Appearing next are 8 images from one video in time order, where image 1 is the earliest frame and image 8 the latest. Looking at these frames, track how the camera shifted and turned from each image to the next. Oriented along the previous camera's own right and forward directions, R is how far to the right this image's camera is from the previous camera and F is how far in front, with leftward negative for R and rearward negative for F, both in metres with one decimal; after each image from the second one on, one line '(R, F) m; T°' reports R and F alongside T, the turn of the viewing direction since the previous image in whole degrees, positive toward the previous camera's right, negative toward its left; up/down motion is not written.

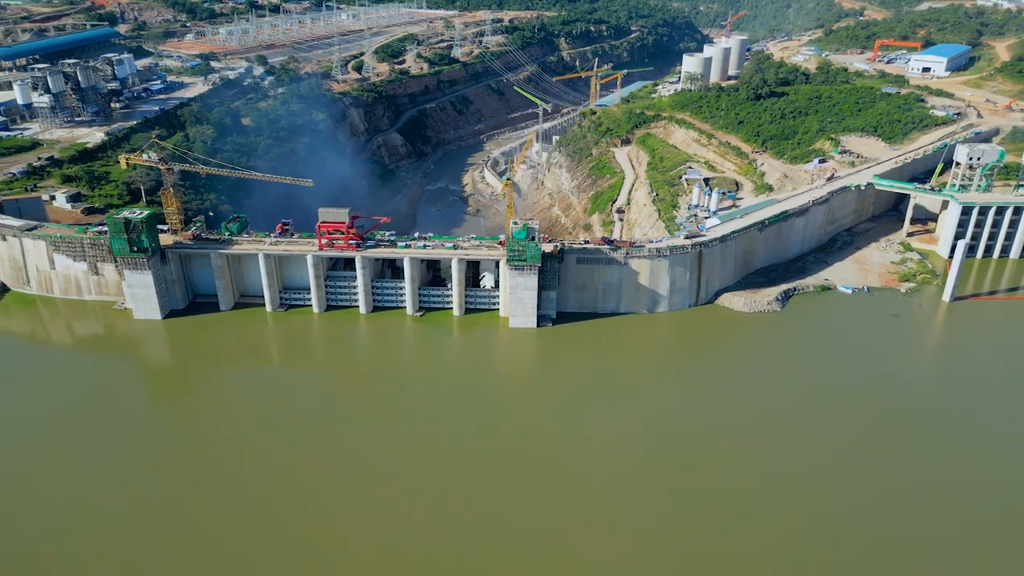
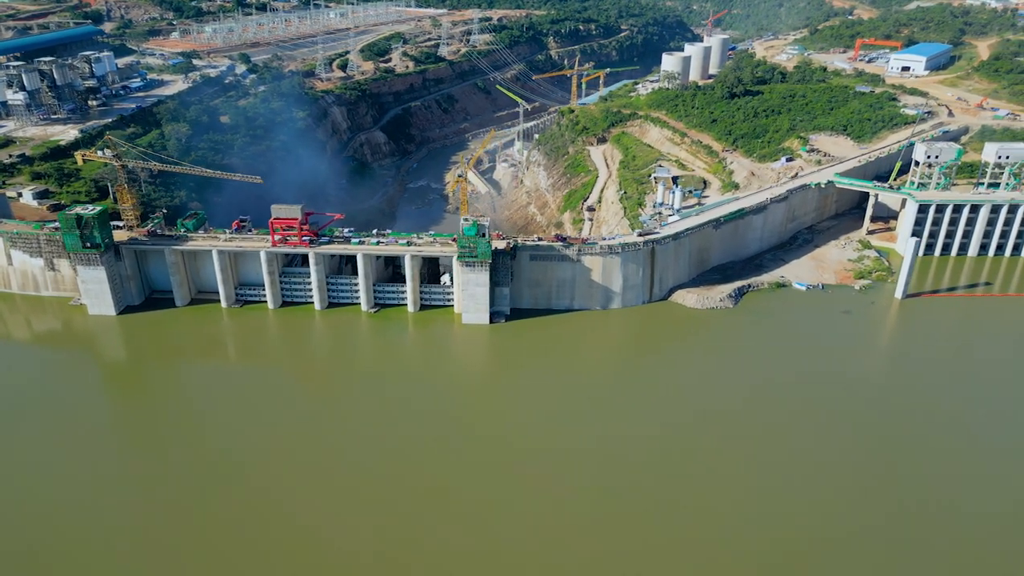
(+3.1, -0.3) m; 0°
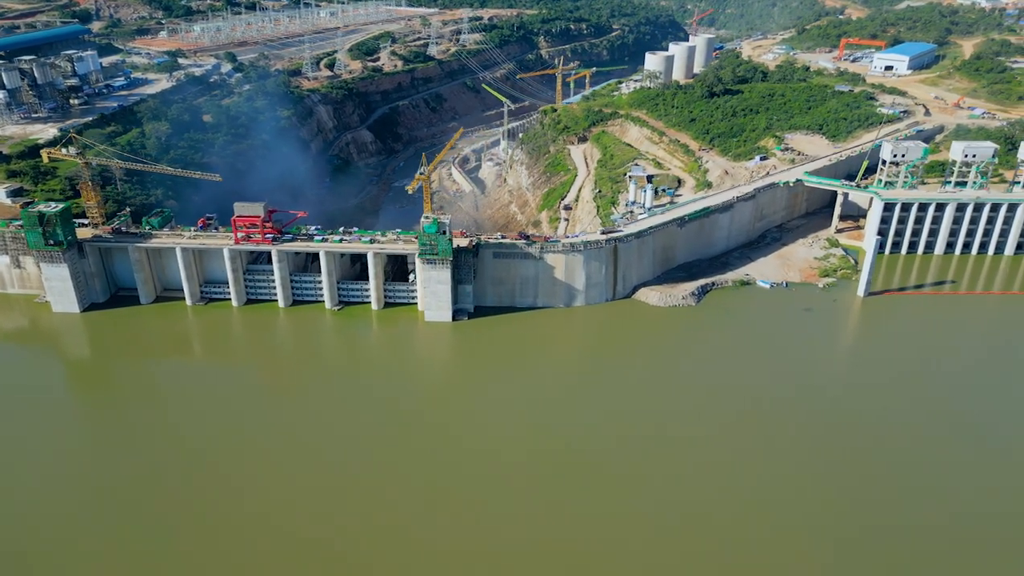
(+2.4, -0.3) m; 0°
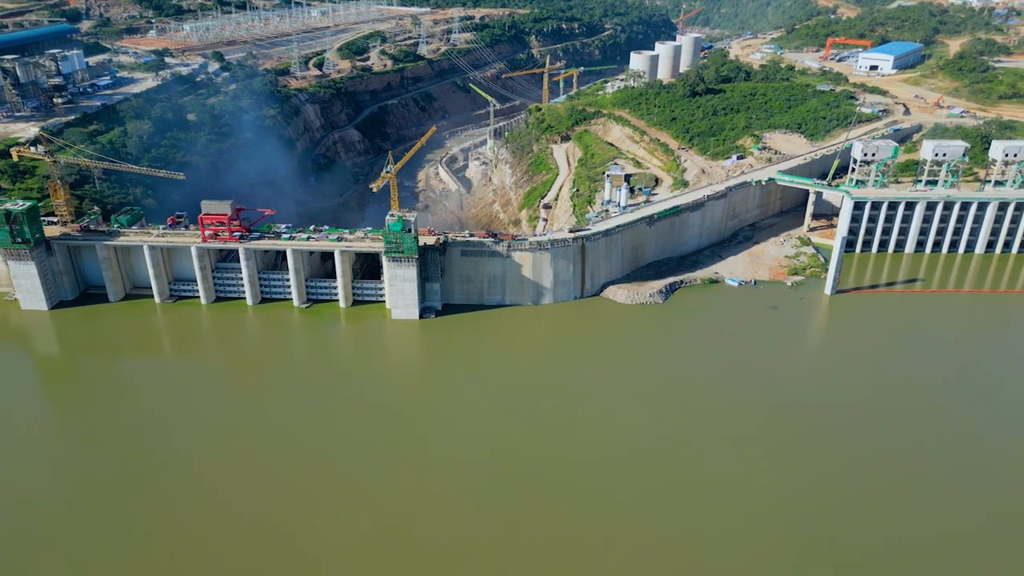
(+2.1, -0.2) m; 0°
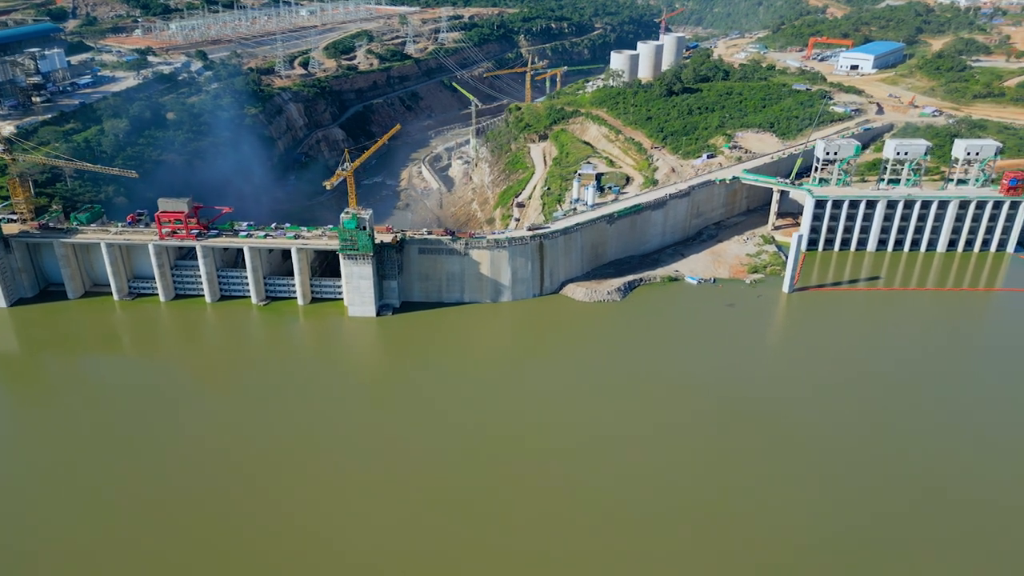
(+2.8, -0.2) m; 0°
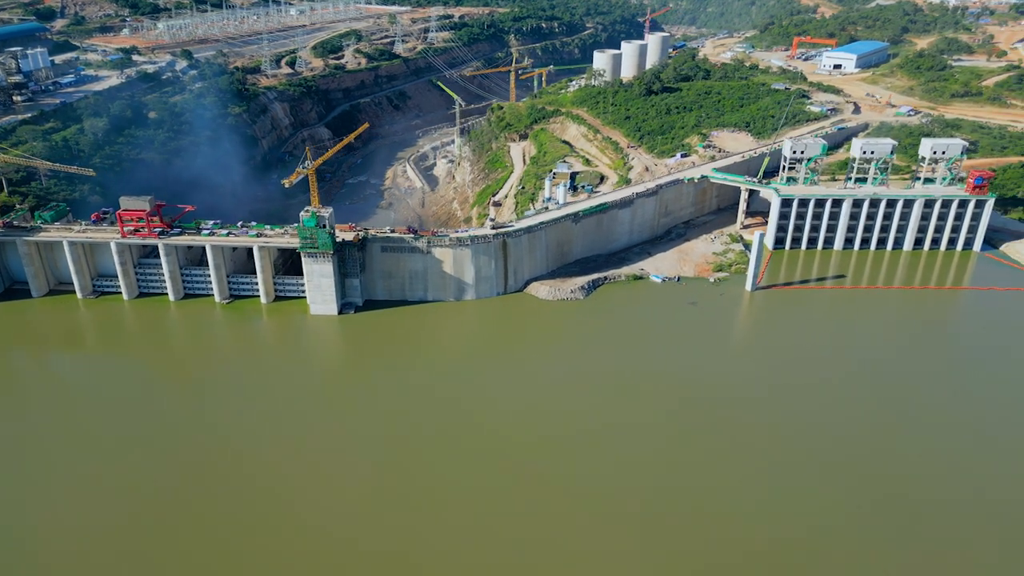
(+2.5, -0.2) m; 0°
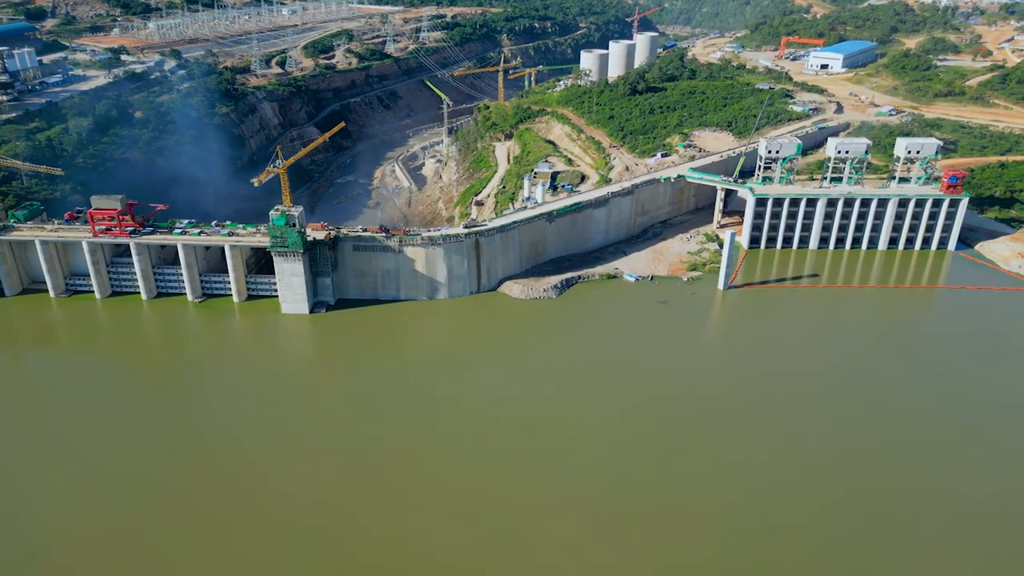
(+1.9, -0.1) m; 0°
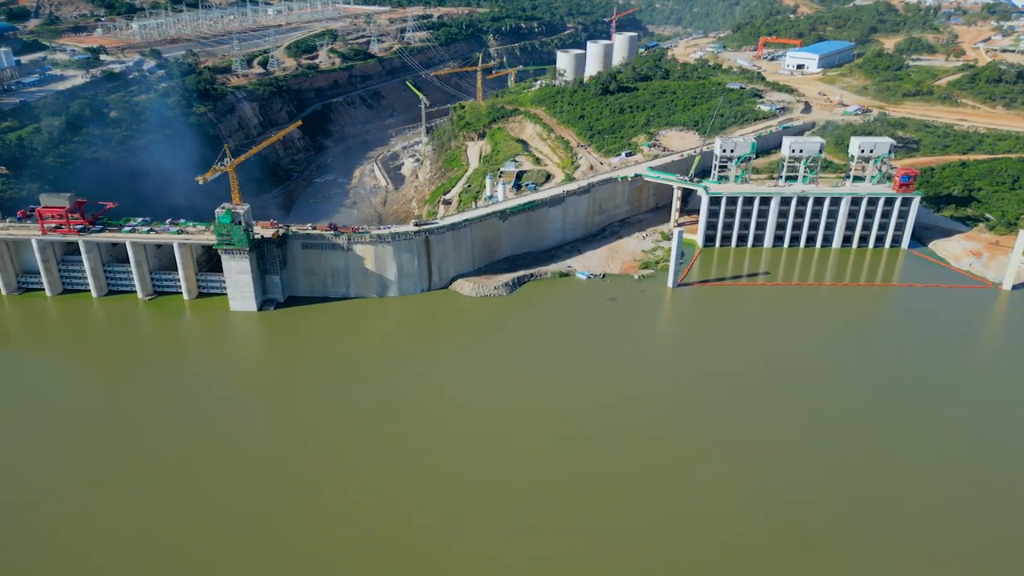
(+3.4, -0.3) m; 0°
